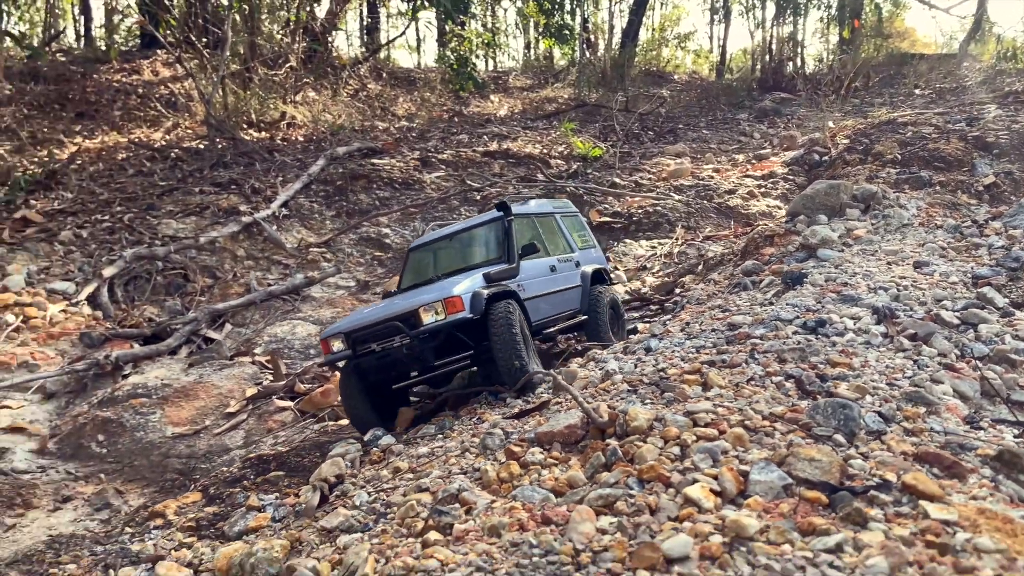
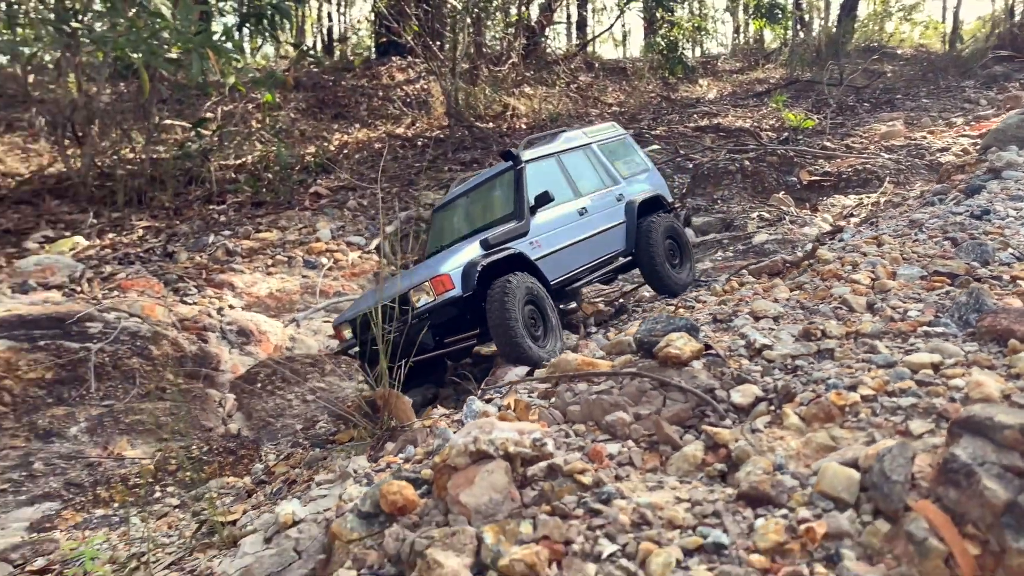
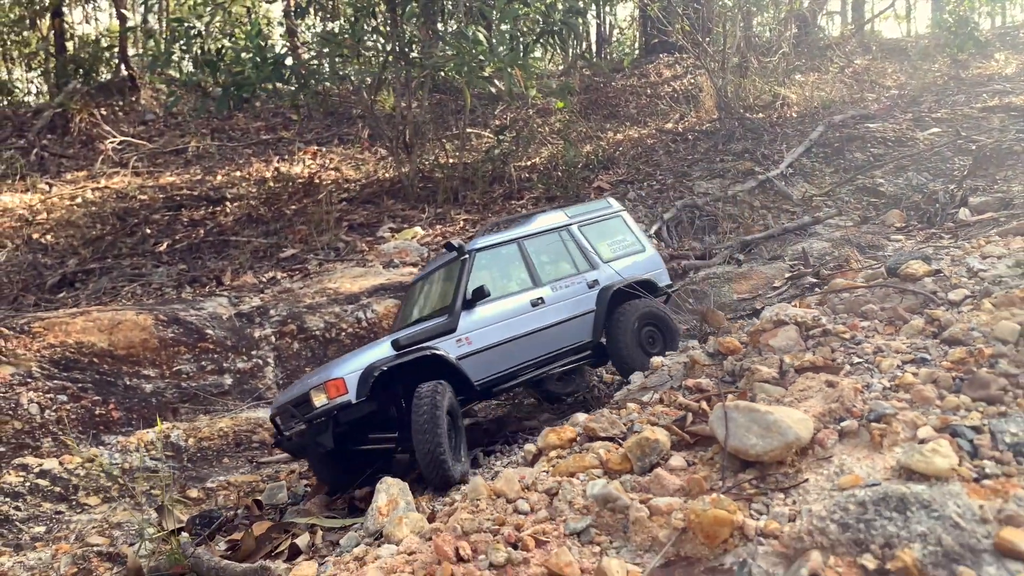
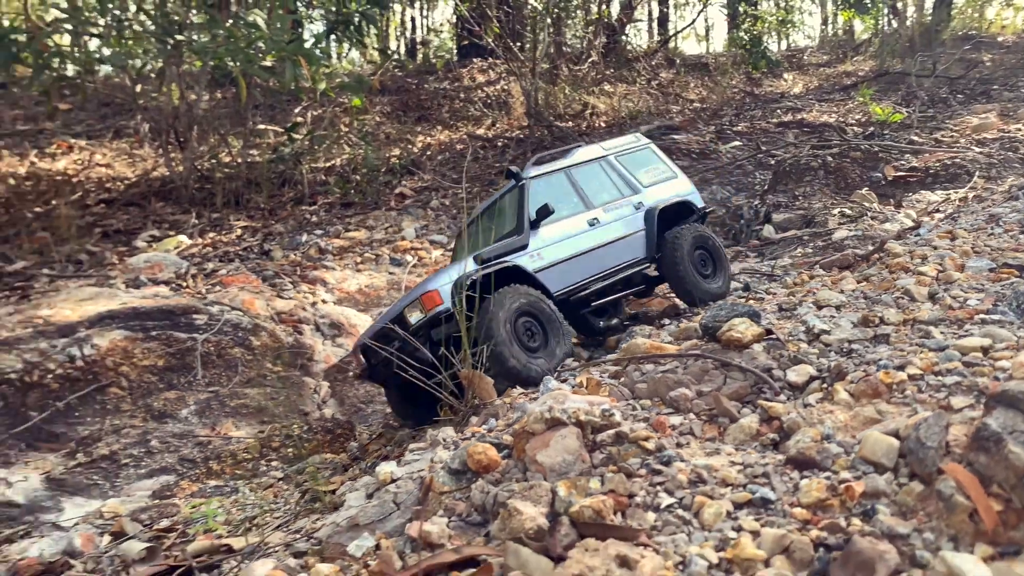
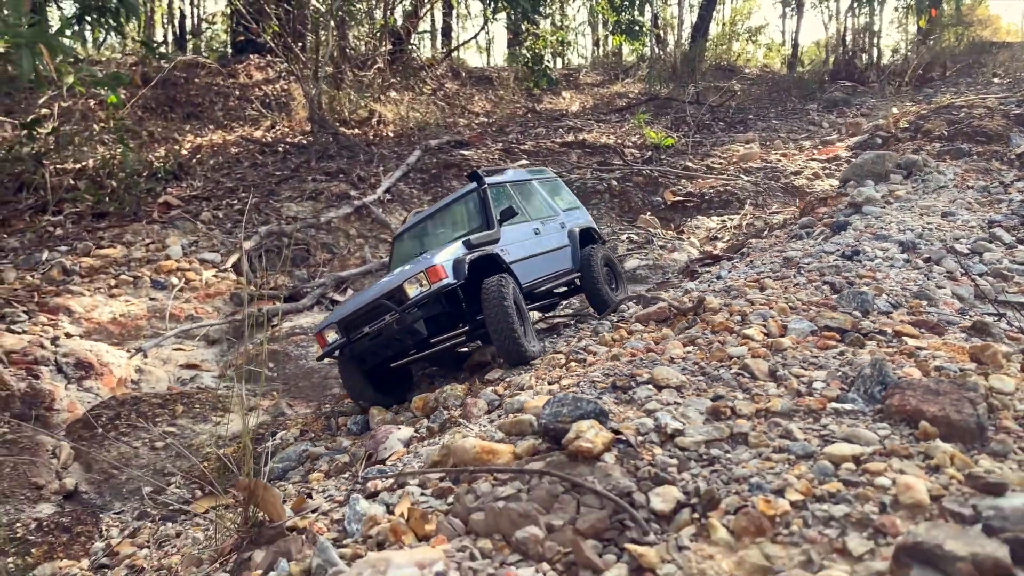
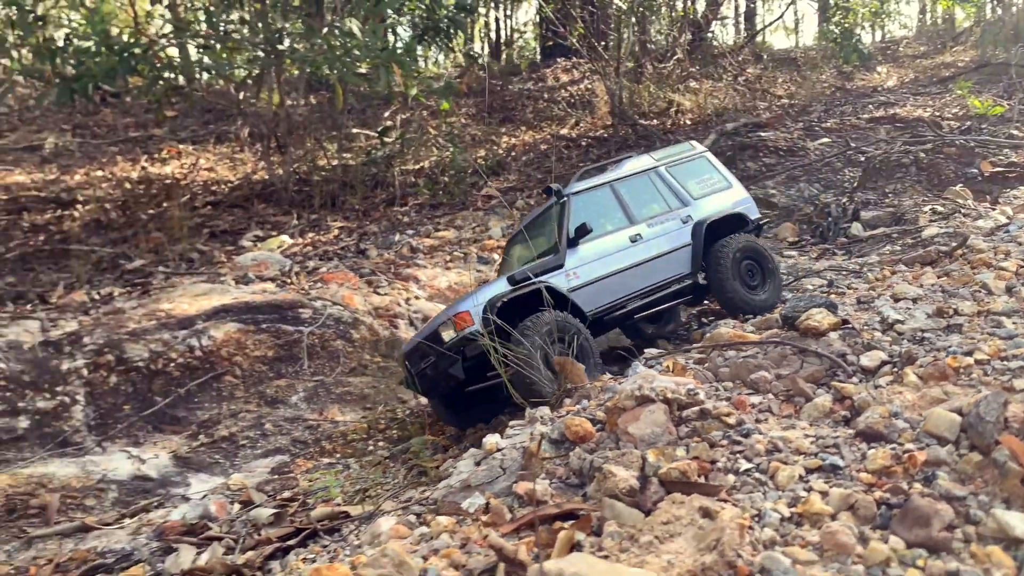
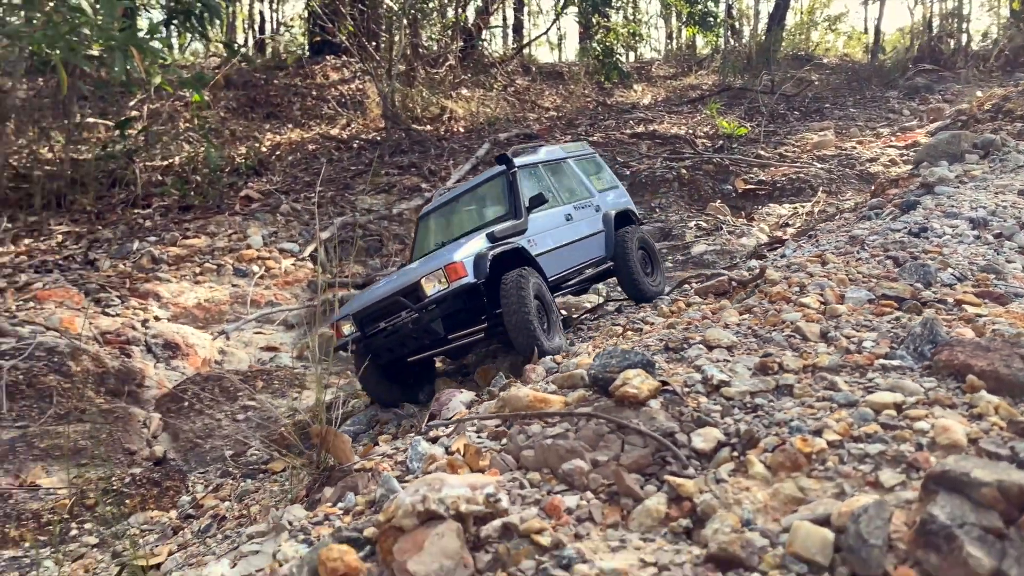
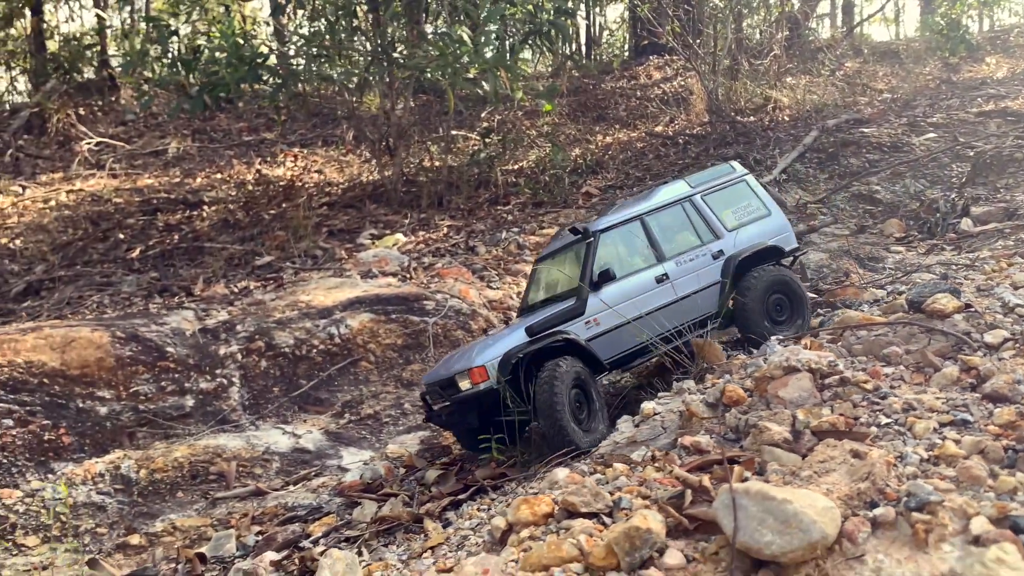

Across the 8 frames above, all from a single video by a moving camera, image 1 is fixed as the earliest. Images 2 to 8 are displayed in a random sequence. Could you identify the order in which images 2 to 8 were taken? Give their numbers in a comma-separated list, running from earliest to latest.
5, 7, 2, 4, 6, 8, 3
